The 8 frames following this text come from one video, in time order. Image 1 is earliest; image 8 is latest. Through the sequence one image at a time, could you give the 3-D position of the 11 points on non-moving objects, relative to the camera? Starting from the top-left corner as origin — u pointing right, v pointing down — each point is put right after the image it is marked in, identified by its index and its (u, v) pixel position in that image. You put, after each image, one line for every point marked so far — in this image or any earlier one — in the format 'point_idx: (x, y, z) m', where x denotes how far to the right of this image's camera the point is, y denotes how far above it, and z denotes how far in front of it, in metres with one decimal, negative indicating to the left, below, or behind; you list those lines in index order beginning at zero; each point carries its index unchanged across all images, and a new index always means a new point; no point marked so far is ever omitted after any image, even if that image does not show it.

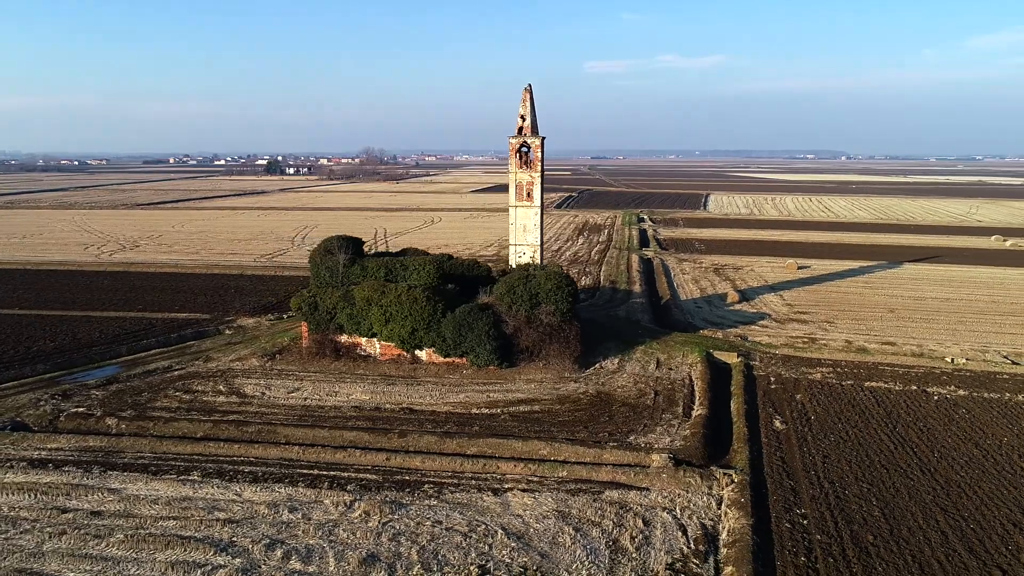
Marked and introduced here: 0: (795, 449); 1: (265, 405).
0: (+5.9, -3.3, +14.8) m
1: (-5.8, -2.8, +17.1) m
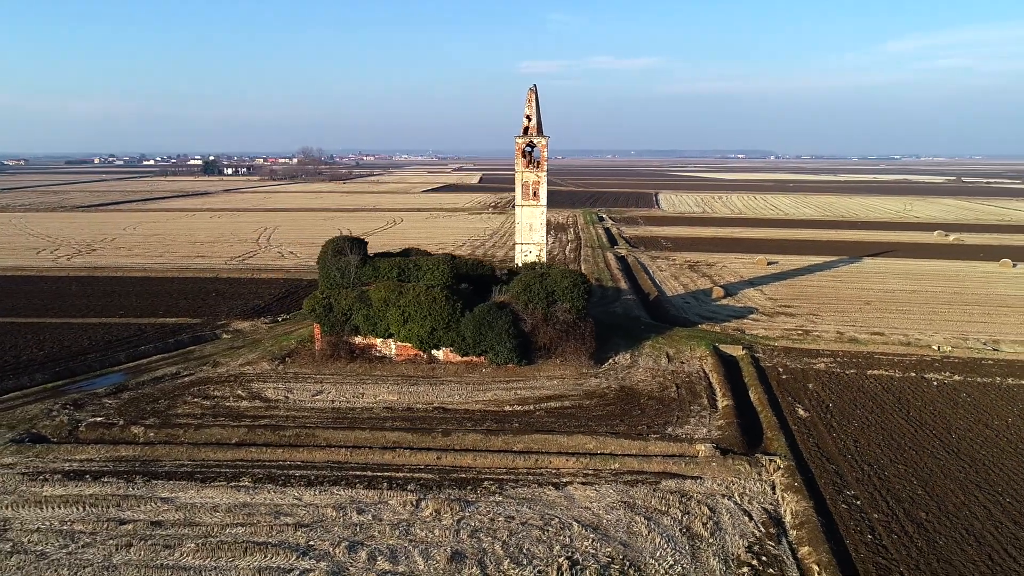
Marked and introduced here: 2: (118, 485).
0: (+6.8, -3.1, +15.5) m
1: (-5.1, -2.8, +16.8) m
2: (-7.1, -3.6, +13.1) m
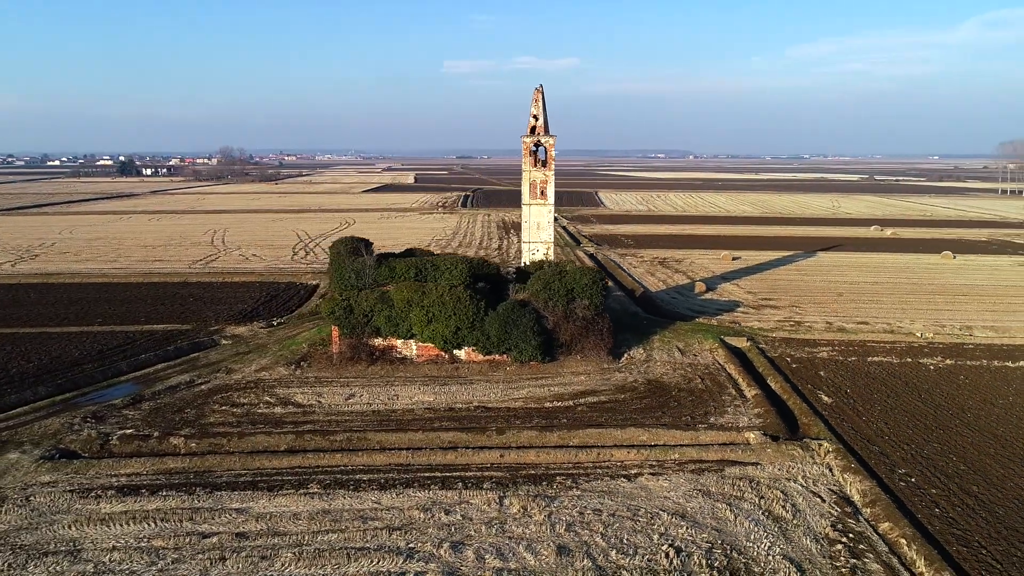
0: (+7.8, -2.9, +16.4) m
1: (-4.1, -2.9, +16.5) m
2: (-5.7, -3.7, +12.6) m
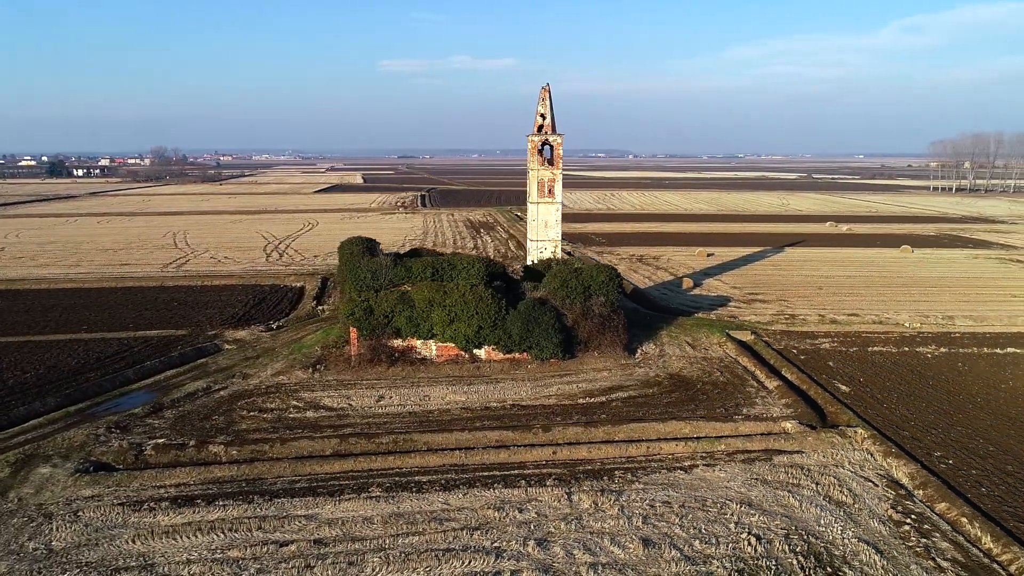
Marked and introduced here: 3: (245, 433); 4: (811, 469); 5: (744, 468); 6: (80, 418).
0: (+8.7, -2.8, +17.1) m
1: (-3.2, -2.9, +16.2) m
2: (-4.5, -3.7, +12.2) m
3: (-5.7, -3.1, +15.3) m
4: (+5.7, -3.4, +13.7) m
5: (+4.4, -3.4, +13.7) m
6: (-9.6, -2.9, +16.0) m
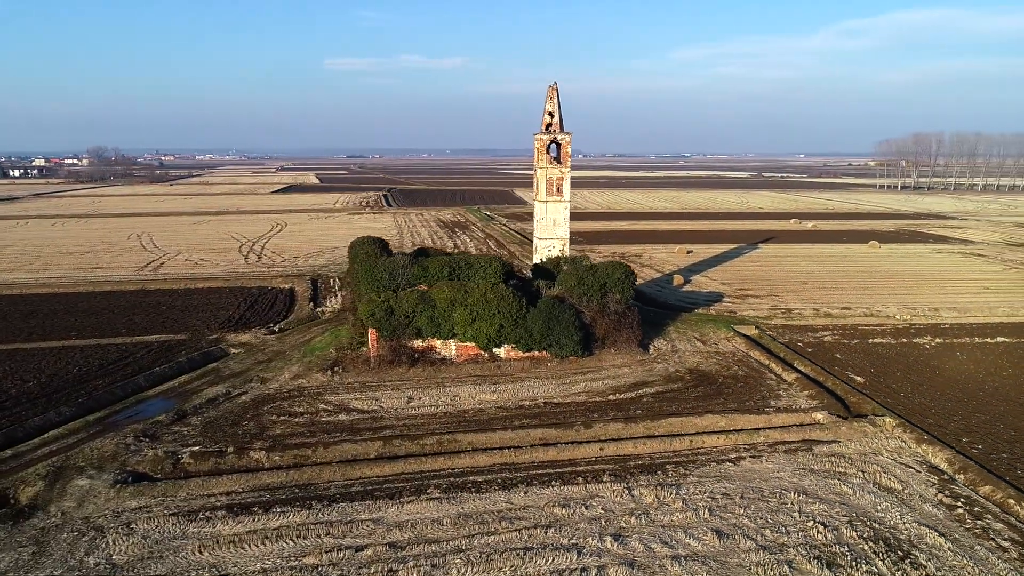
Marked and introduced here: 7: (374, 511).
0: (+9.4, -2.6, +17.7) m
1: (-2.4, -2.9, +16.0) m
2: (-3.4, -3.7, +11.9) m
3: (-4.8, -3.1, +14.9) m
4: (+6.6, -3.3, +14.1) m
5: (+5.4, -3.3, +14.1) m
6: (-8.7, -3.0, +15.4) m
7: (-2.3, -3.7, +12.0) m
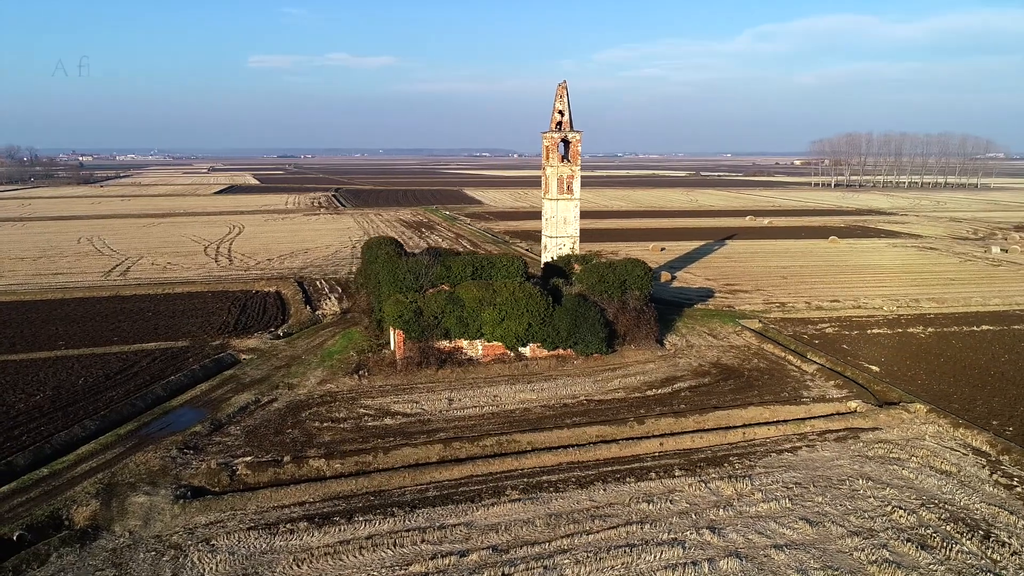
0: (+10.3, -2.4, +18.5) m
1: (-1.3, -2.9, +15.8) m
2: (-2.0, -3.7, +11.6) m
3: (-3.6, -3.1, +14.5) m
4: (+7.9, -3.1, +14.6) m
5: (+6.6, -3.2, +14.5) m
6: (-7.6, -3.1, +14.6) m
7: (-0.8, -3.7, +11.7) m
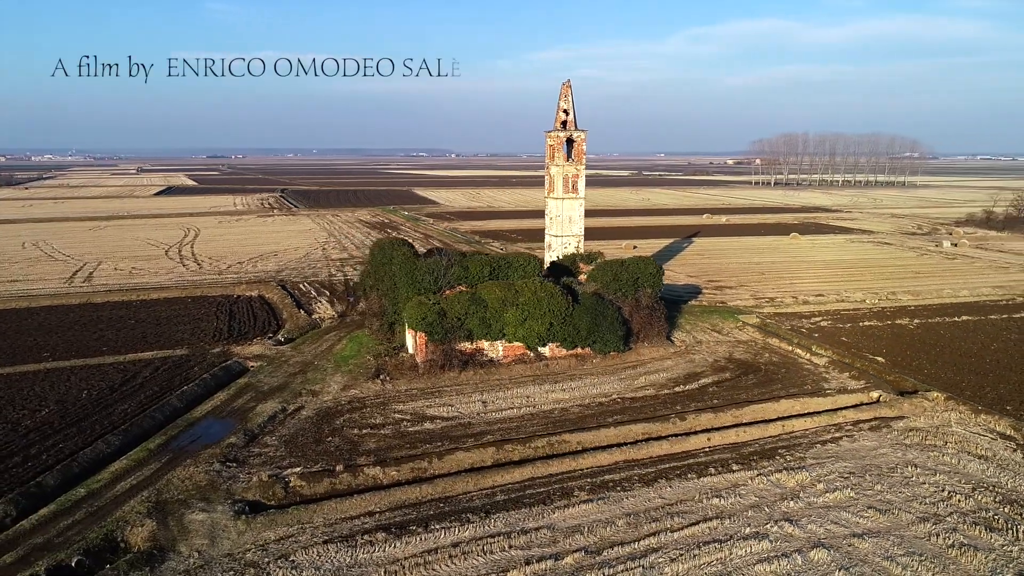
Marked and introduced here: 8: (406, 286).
0: (+10.9, -2.2, +19.2) m
1: (-0.4, -2.9, +15.5) m
2: (-0.7, -3.7, +11.3) m
3: (-2.6, -3.2, +14.1) m
4: (+8.8, -3.0, +15.2) m
5: (+7.6, -3.1, +15.0) m
6: (-6.5, -3.2, +13.8) m
7: (+0.4, -3.7, +11.6) m
8: (-2.9, +0.1, +19.2) m
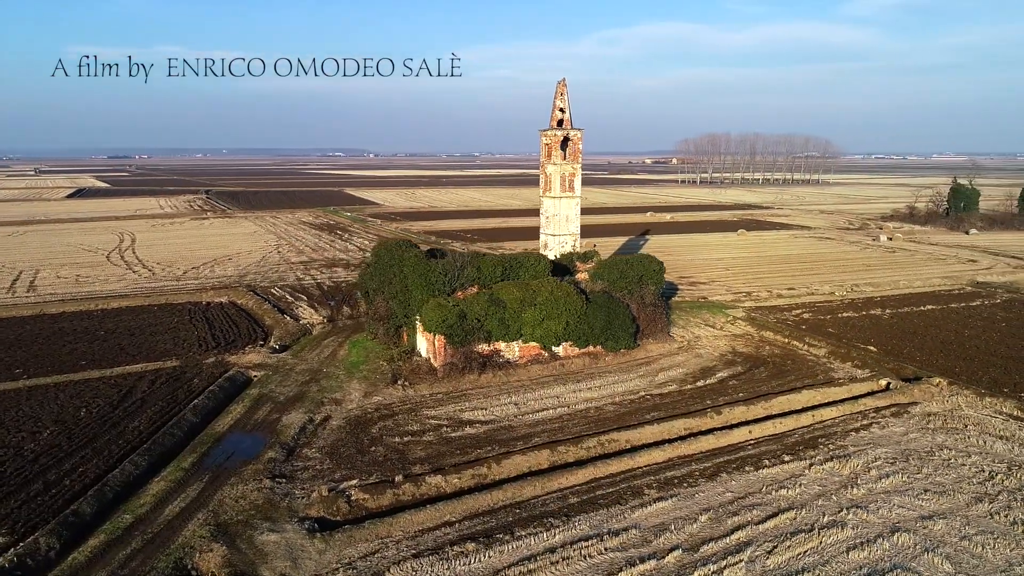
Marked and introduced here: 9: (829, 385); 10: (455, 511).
0: (+11.3, -2.0, +20.3) m
1: (+0.4, -2.9, +15.3) m
2: (+0.7, -3.8, +11.1) m
3: (-1.5, -3.2, +13.6) m
4: (+9.7, -2.8, +16.1) m
5: (+8.5, -2.9, +15.7) m
6: (-5.4, -3.3, +13.0) m
7: (+1.7, -3.7, +11.5) m
8: (-2.5, 0.0, +18.7) m
9: (+7.8, -2.4, +17.8) m
10: (-0.9, -3.6, +11.7) m
